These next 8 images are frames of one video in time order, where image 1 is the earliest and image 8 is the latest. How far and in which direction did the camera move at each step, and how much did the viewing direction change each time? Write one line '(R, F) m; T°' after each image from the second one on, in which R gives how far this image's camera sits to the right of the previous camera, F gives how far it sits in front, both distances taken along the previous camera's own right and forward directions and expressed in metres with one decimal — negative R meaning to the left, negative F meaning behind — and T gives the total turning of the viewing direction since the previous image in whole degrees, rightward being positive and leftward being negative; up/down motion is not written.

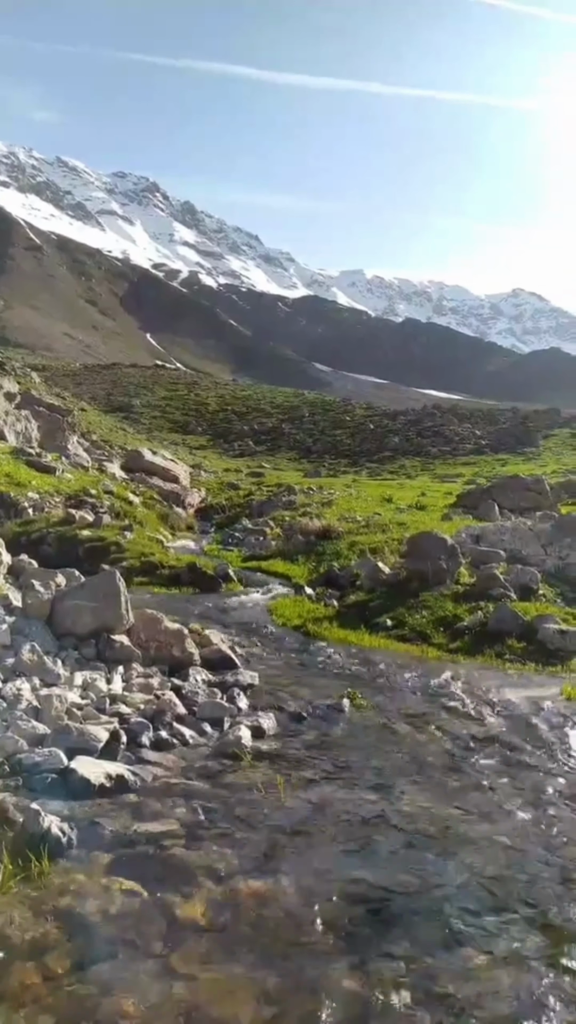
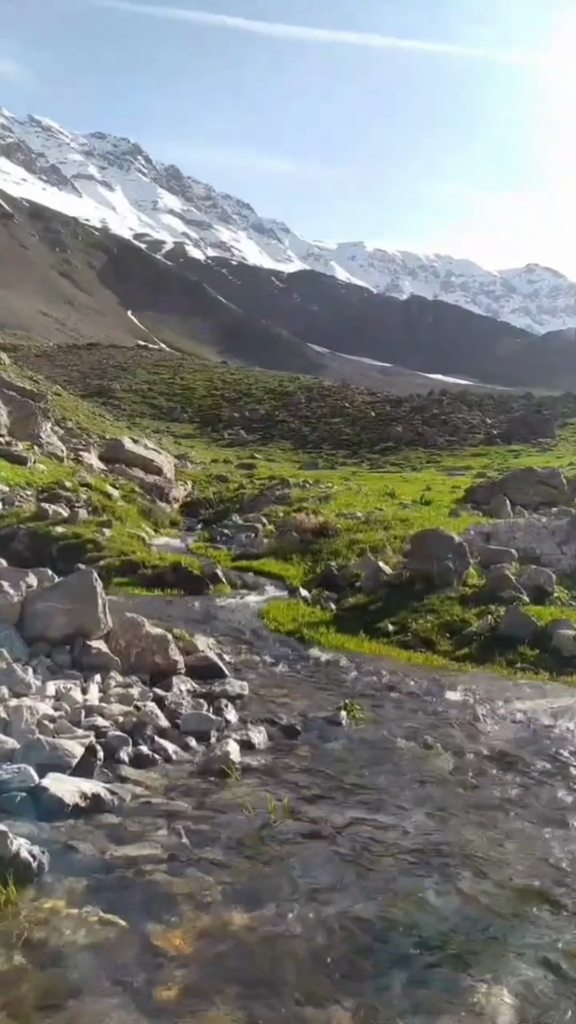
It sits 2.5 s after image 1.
(+0.1, +1.5) m; 0°
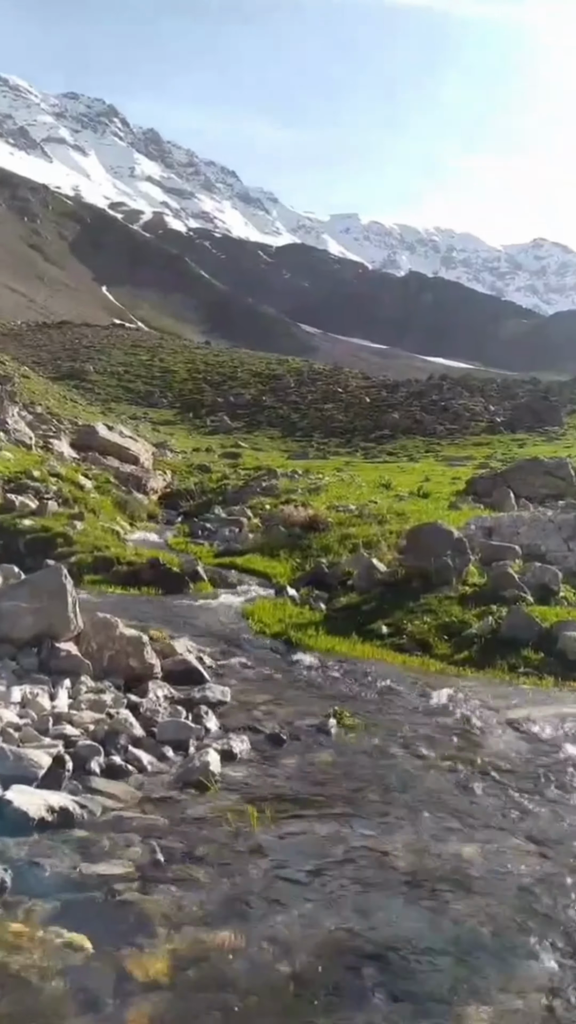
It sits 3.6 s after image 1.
(+0.2, +1.2) m; 0°
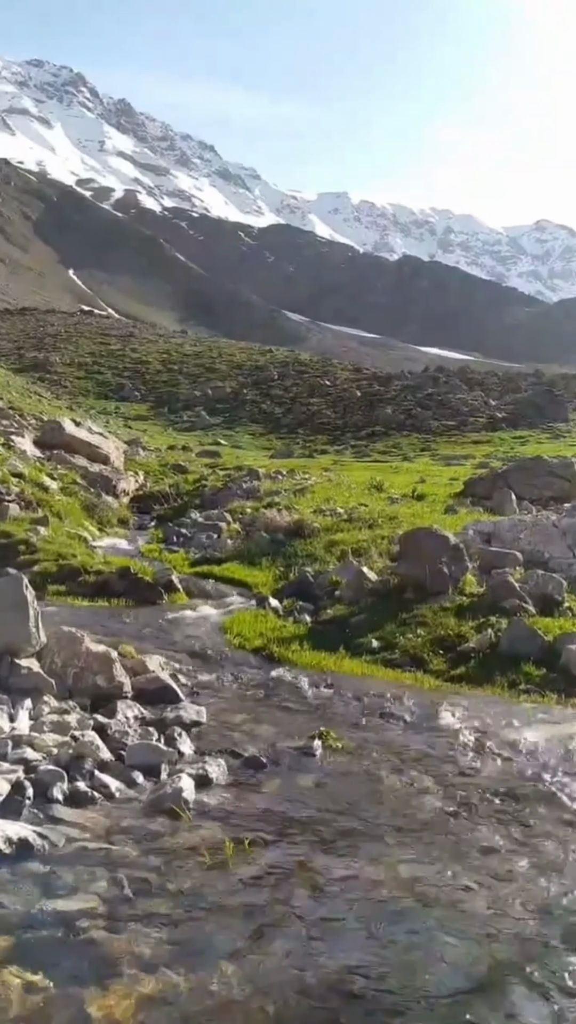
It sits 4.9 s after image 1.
(+0.3, +1.2) m; 0°
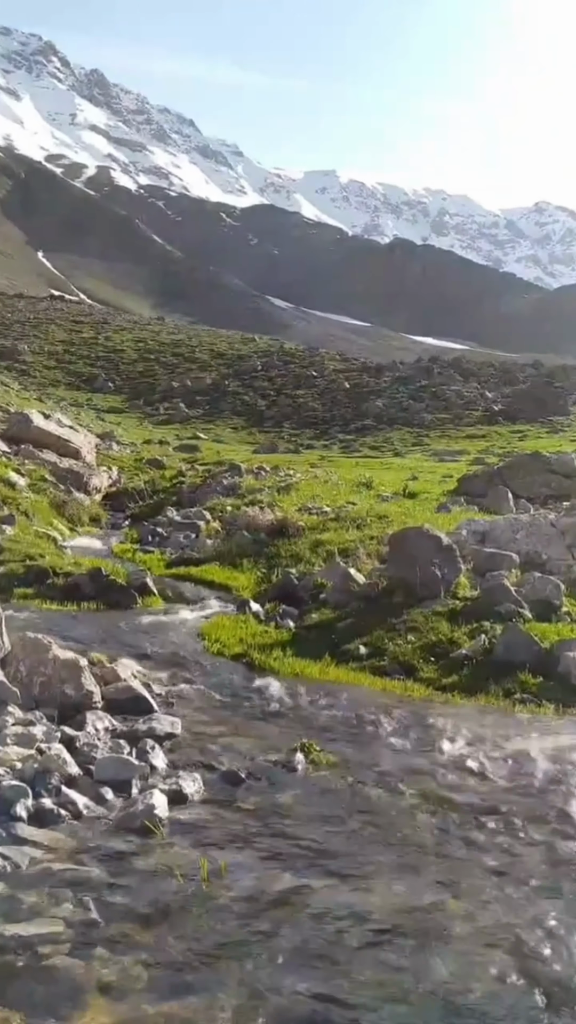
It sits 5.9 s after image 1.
(+0.2, +0.8) m; 0°
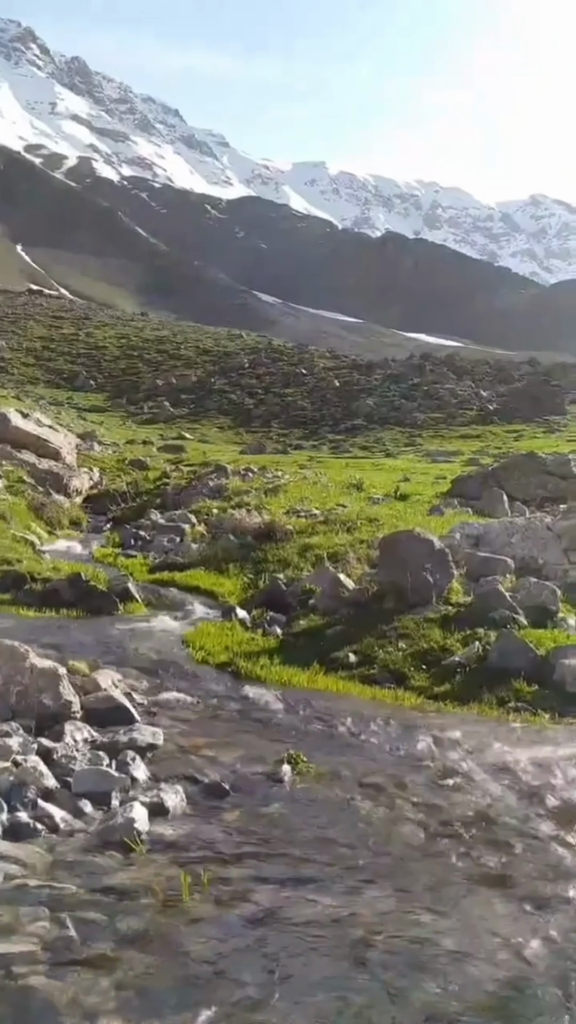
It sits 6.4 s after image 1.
(+0.2, +0.4) m; 0°
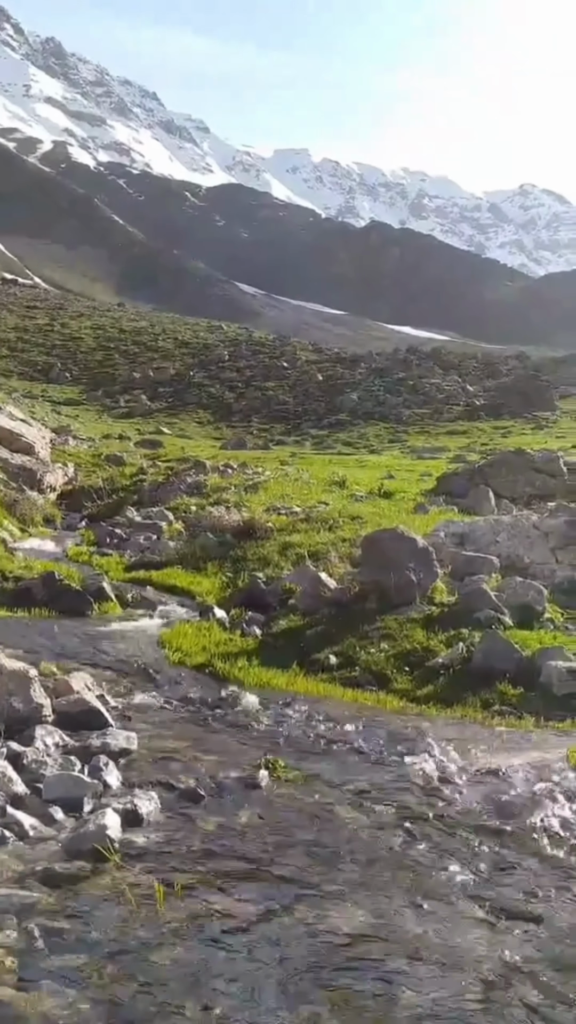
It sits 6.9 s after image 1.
(+0.2, +0.3) m; 0°
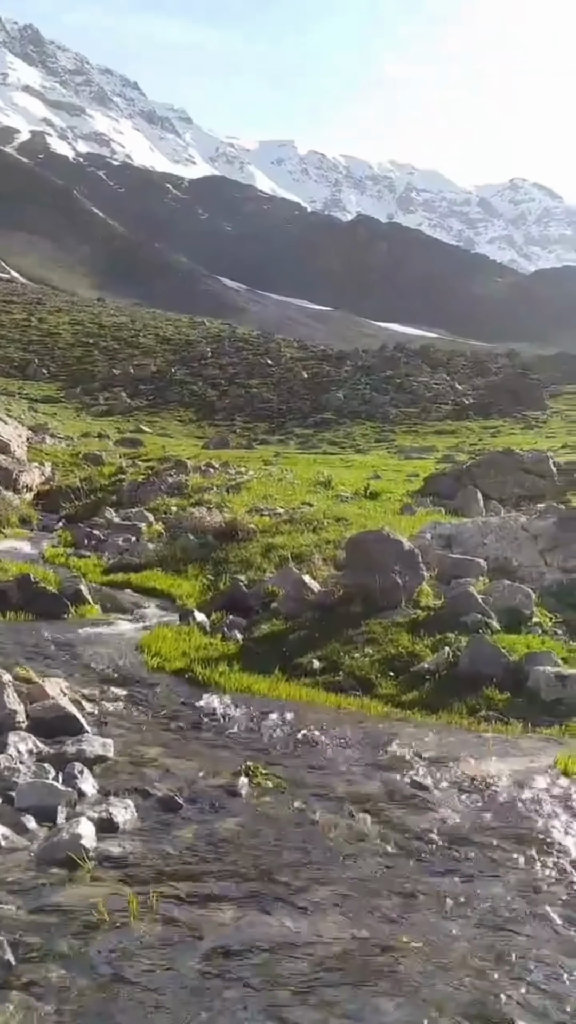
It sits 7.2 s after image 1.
(+0.2, +0.3) m; 0°
